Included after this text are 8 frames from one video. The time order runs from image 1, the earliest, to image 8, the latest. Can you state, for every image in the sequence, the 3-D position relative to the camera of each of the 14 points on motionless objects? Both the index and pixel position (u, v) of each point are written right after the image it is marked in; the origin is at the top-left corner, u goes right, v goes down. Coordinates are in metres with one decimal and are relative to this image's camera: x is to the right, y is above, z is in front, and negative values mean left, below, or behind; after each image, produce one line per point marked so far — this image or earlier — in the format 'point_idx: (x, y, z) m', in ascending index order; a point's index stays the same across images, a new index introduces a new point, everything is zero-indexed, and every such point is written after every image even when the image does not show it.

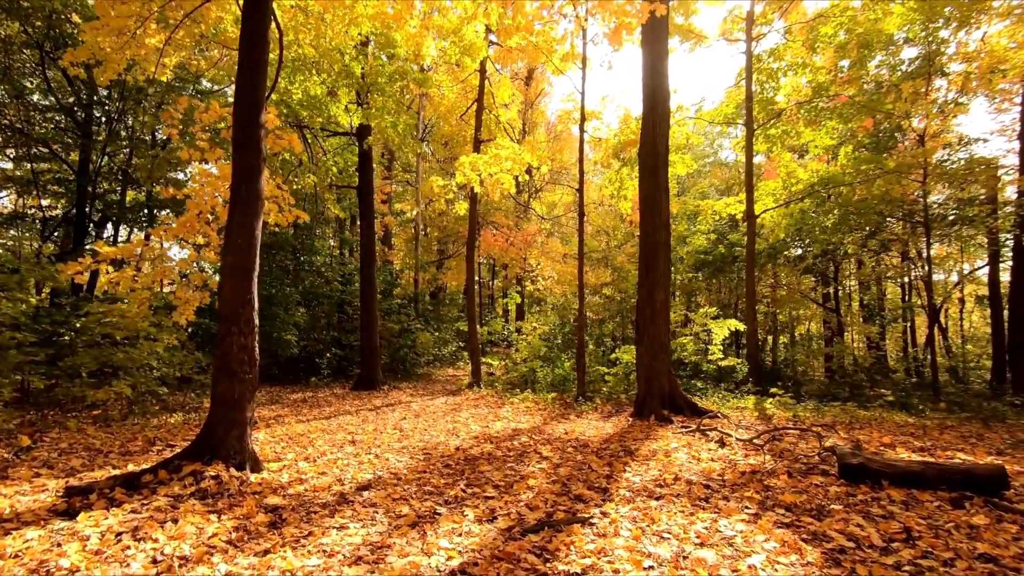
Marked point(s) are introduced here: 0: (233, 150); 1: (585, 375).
0: (-2.6, +1.3, +4.3) m
1: (+1.6, -1.9, +9.9) m
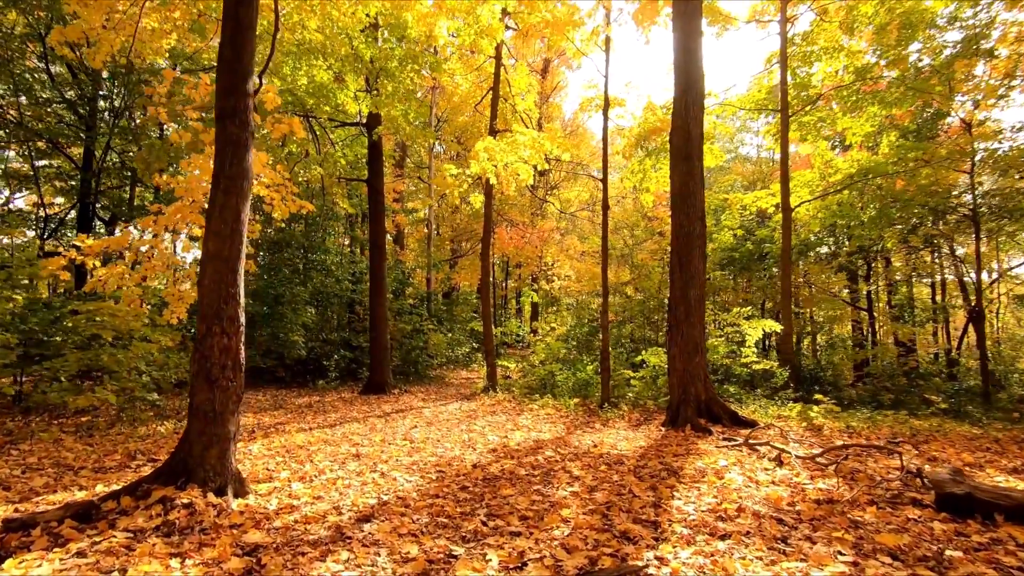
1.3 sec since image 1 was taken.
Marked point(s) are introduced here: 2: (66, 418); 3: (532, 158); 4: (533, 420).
0: (-2.4, +1.4, +3.7) m
1: (+2.0, -1.8, +9.2) m
2: (-6.0, -1.8, +6.2) m
3: (+0.5, +2.9, +9.9) m
4: (+0.4, -2.3, +7.9) m
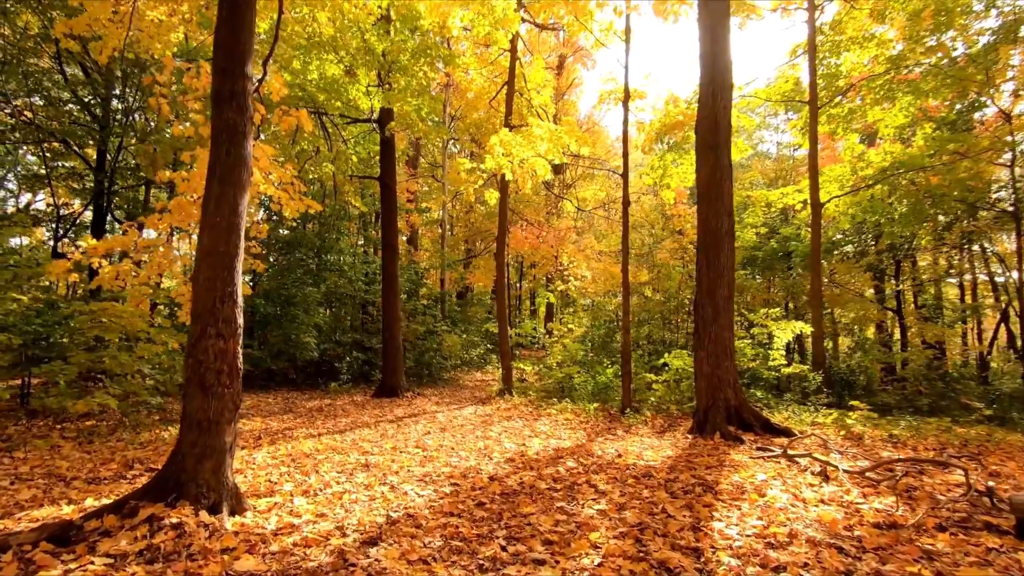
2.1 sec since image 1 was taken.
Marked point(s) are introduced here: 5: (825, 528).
0: (-2.3, +1.4, +3.5) m
1: (+2.3, -1.8, +8.8) m
2: (-5.8, -1.8, +6.0) m
3: (+0.8, +2.9, +9.6) m
4: (+0.6, -2.3, +7.6) m
5: (+2.2, -1.7, +3.3) m
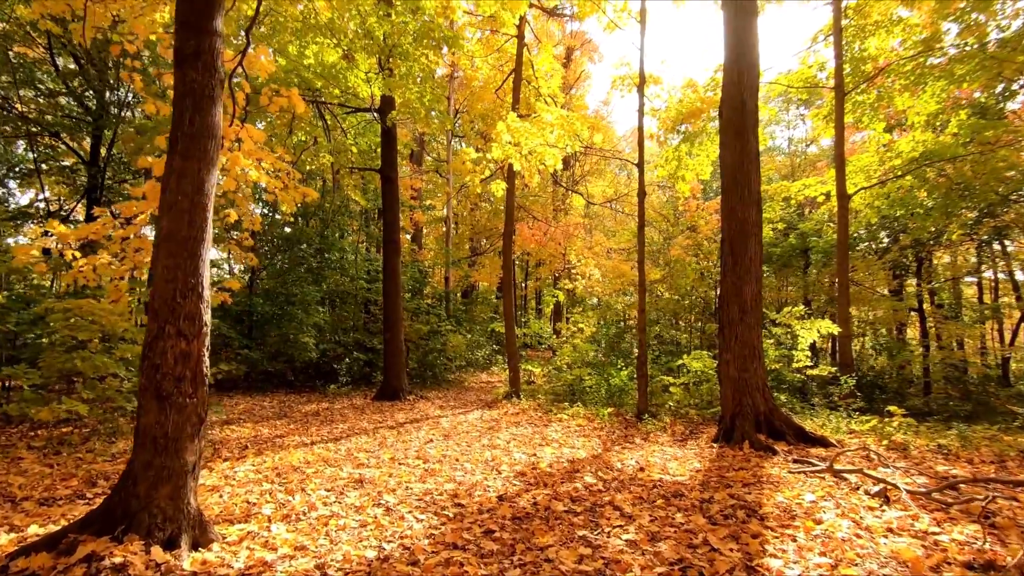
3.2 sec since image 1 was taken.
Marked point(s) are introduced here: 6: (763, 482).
0: (-2.2, +1.4, +2.9) m
1: (+2.4, -1.8, +8.2) m
2: (-5.7, -1.7, +5.6) m
3: (+0.9, +2.9, +9.0) m
4: (+0.8, -2.2, +7.0) m
5: (+2.3, -1.6, +2.7) m
6: (+2.4, -1.9, +4.4) m
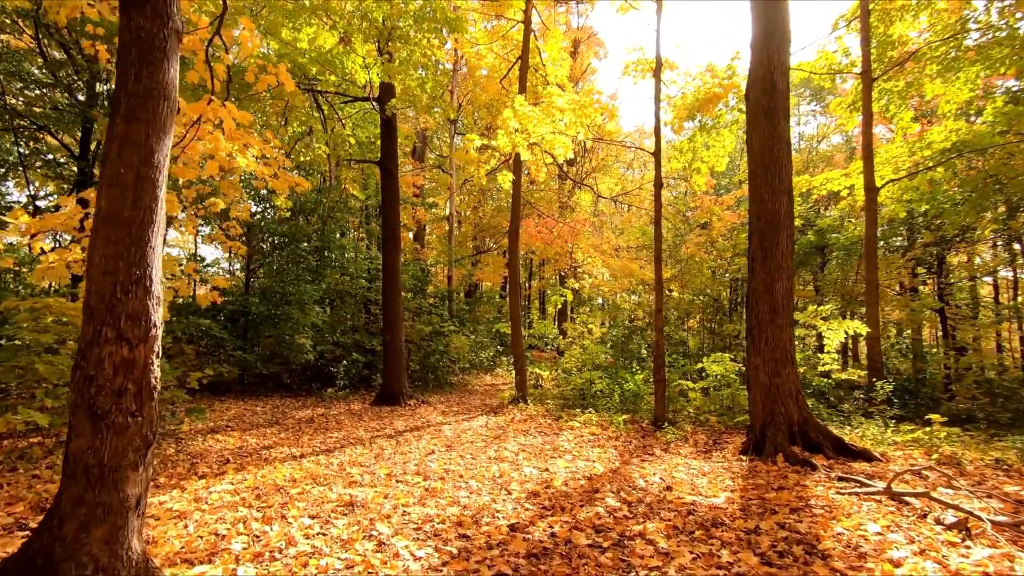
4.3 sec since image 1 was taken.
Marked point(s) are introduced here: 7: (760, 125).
0: (-2.1, +1.5, +2.4) m
1: (+2.5, -1.7, +7.7) m
2: (-5.6, -1.7, +5.0) m
3: (+1.1, +2.9, +8.5) m
4: (+0.9, -2.2, +6.5) m
5: (+2.4, -1.6, +2.1) m
6: (+2.5, -1.8, +3.9) m
7: (+3.3, +2.2, +6.2) m
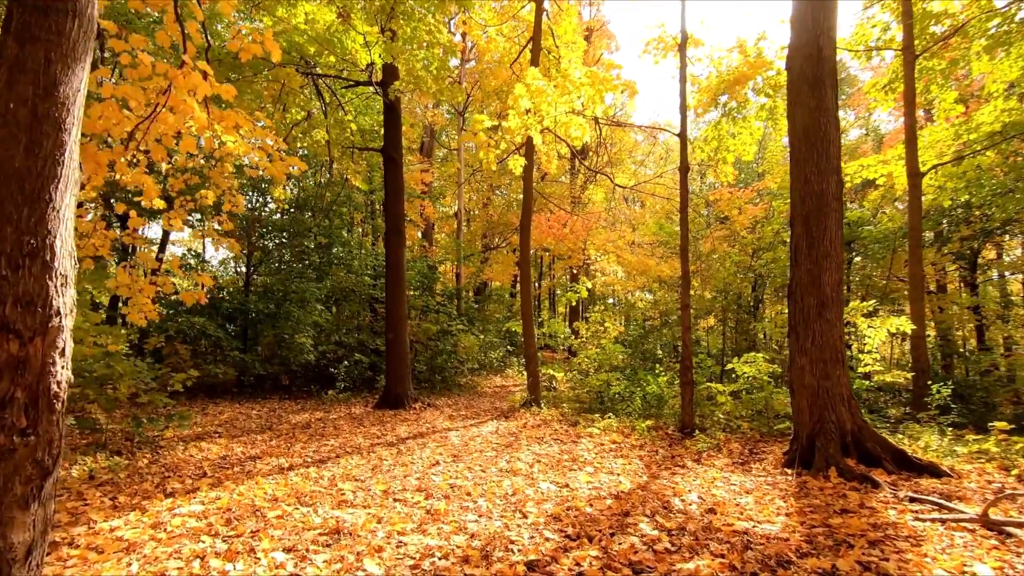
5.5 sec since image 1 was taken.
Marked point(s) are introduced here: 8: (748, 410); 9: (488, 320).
0: (-2.0, +1.6, +1.8) m
1: (+2.7, -1.6, +7.0) m
2: (-5.4, -1.6, +4.5) m
3: (+1.3, +3.0, +7.8) m
4: (+1.1, -2.1, +5.8) m
5: (+2.5, -1.5, +1.5) m
6: (+2.6, -1.7, +3.2) m
7: (+3.5, +2.3, +5.5) m
8: (+3.8, -1.9, +7.3) m
9: (-0.8, -1.1, +15.8) m
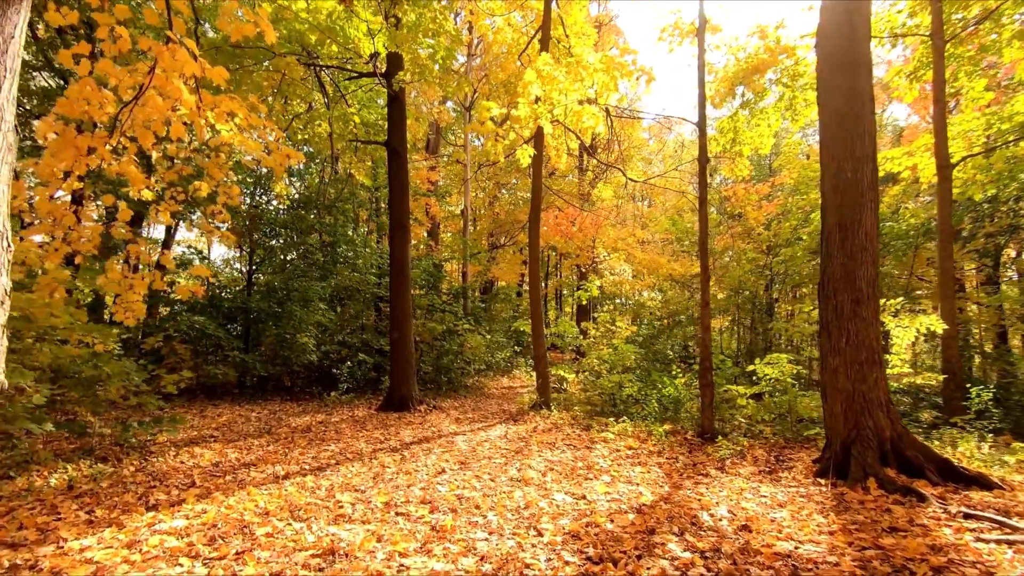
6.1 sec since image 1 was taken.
0: (-1.9, +1.6, +1.5) m
1: (+2.9, -1.6, +6.6) m
2: (-5.3, -1.6, +4.3) m
3: (+1.4, +3.1, +7.5) m
4: (+1.2, -2.0, +5.5) m
5: (+2.6, -1.5, +1.1) m
6: (+2.7, -1.7, +2.8) m
7: (+3.6, +2.4, +5.1) m
8: (+3.9, -1.9, +7.0) m
9: (-0.6, -1.0, +15.5) m
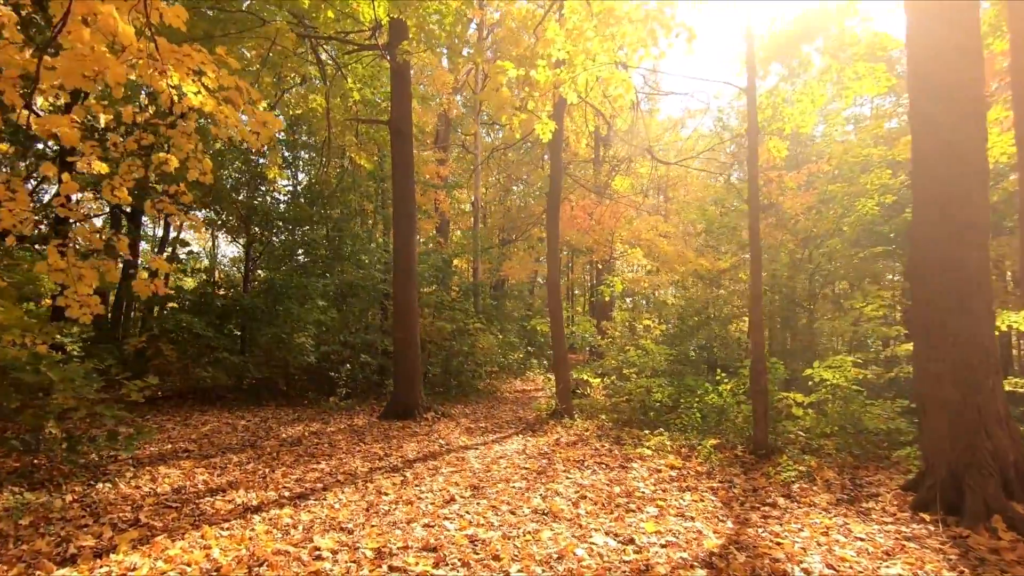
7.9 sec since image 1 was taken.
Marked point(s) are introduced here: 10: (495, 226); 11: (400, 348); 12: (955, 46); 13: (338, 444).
0: (-1.8, +1.7, +0.7) m
1: (+3.1, -1.5, +5.7) m
2: (-5.1, -1.5, +3.5) m
3: (+1.7, +3.2, +6.5) m
4: (+1.4, -1.9, +4.5) m
5: (+2.7, -1.3, +0.1) m
6: (+2.9, -1.6, +1.8) m
7: (+3.8, +2.5, +4.1) m
8: (+4.2, -1.8, +6.0) m
9: (-0.1, -1.0, +14.6) m
10: (-0.6, +2.2, +15.6) m
11: (-2.0, -1.0, +8.2) m
12: (+4.0, +2.1, +4.1) m
13: (-2.2, -2.0, +5.8) m
